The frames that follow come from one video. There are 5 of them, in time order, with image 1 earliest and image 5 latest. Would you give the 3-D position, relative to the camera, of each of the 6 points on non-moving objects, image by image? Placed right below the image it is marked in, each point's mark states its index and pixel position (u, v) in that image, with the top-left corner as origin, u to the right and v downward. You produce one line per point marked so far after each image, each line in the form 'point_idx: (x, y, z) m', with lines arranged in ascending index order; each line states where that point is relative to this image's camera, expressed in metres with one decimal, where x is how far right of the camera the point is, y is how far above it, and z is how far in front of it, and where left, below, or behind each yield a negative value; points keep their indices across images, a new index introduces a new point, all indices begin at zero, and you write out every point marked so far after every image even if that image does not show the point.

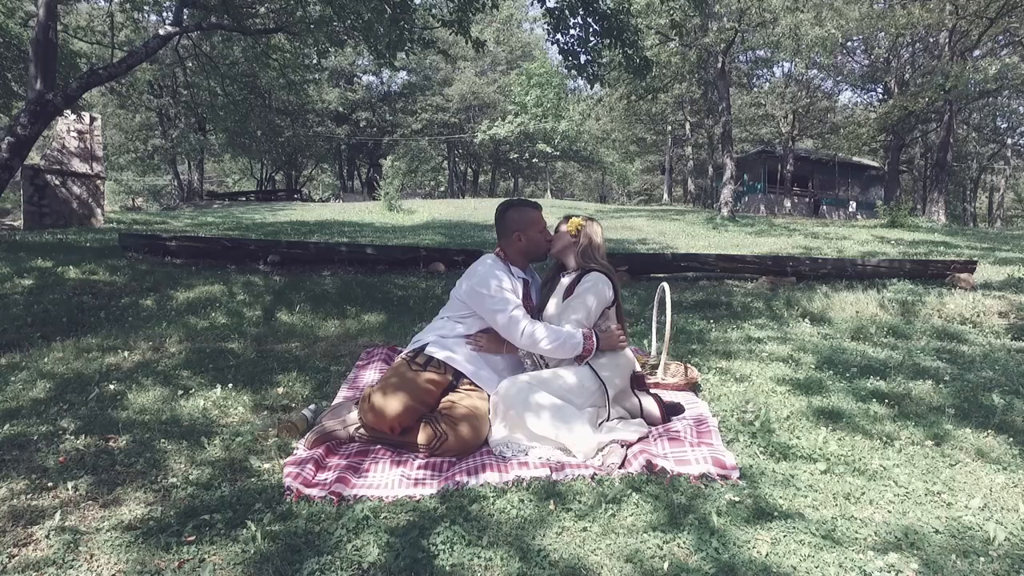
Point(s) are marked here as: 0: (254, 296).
0: (-3.6, -0.1, +8.4) m
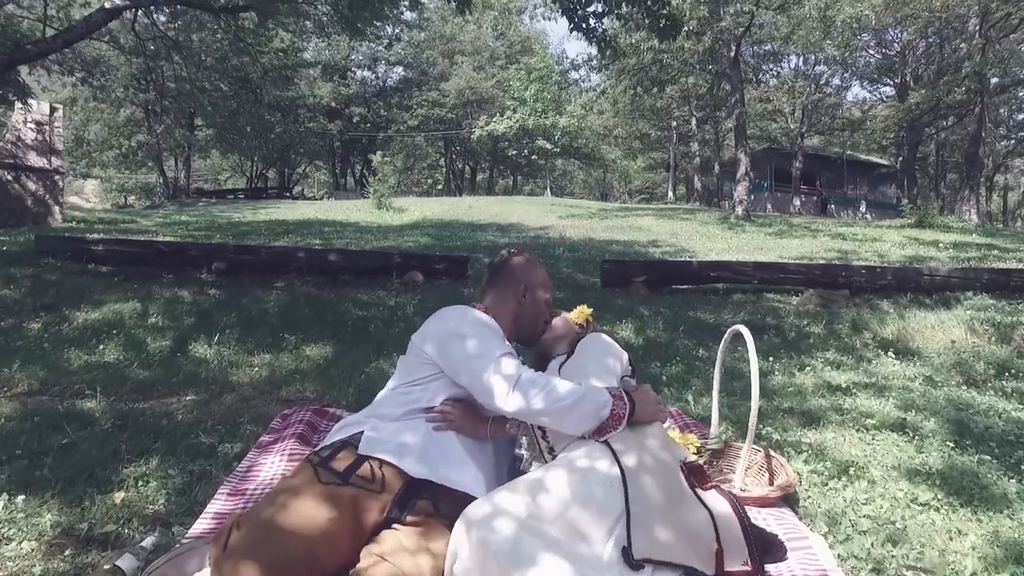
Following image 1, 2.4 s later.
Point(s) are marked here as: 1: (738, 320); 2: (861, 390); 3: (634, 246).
0: (-3.7, -0.3, +6.6) m
1: (+2.7, -0.4, +7.1) m
2: (+2.8, -0.8, +4.7) m
3: (+2.9, +1.0, +14.2) m
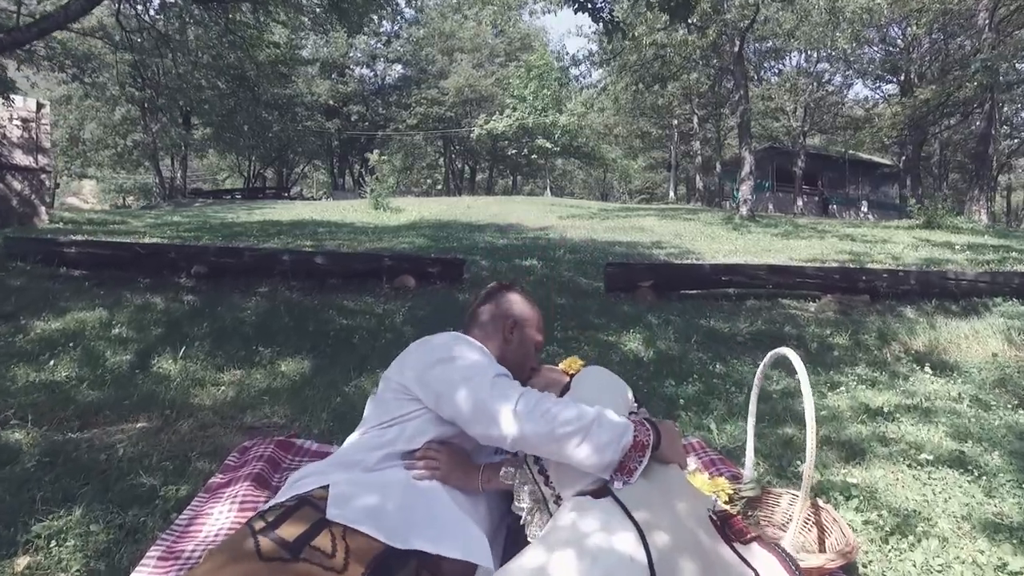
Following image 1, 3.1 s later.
0: (-3.8, -0.4, +6.0) m
1: (+2.7, -0.4, +6.6) m
2: (+2.8, -0.9, +4.2) m
3: (+2.9, +0.9, +13.7) m
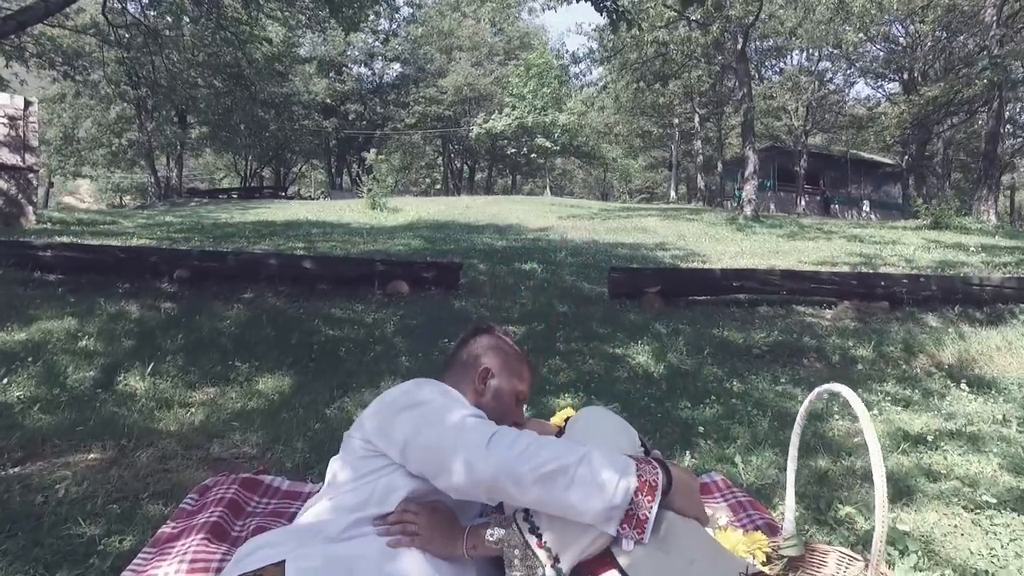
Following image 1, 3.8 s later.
0: (-3.8, -0.5, +5.6) m
1: (+2.7, -0.5, +6.1) m
2: (+2.8, -0.9, +3.7) m
3: (+2.9, +0.9, +13.2) m
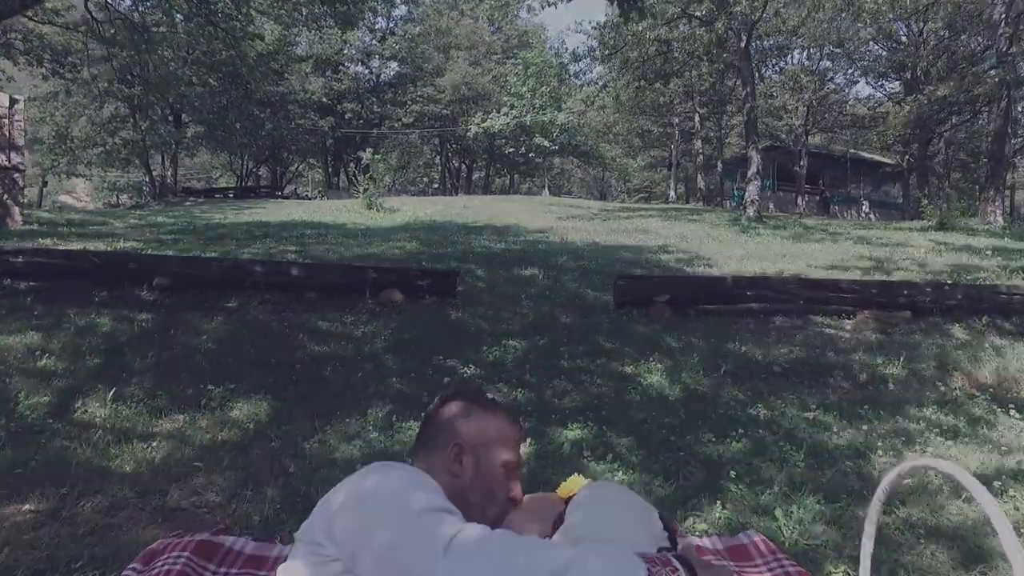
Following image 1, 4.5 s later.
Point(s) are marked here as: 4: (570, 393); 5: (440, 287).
0: (-3.8, -0.6, +5.1) m
1: (+2.7, -0.6, +5.7) m
2: (+2.8, -1.1, +3.3) m
3: (+2.9, +0.8, +12.8) m
4: (+0.5, -0.8, +4.6) m
5: (-0.9, 0.0, +7.3) m
